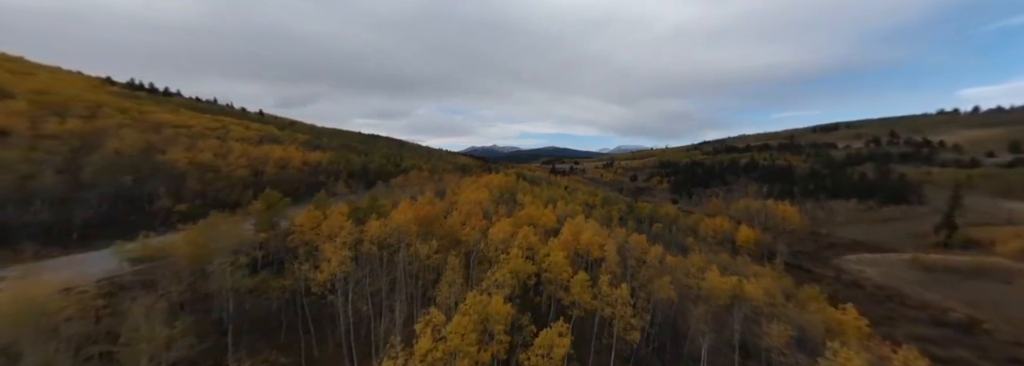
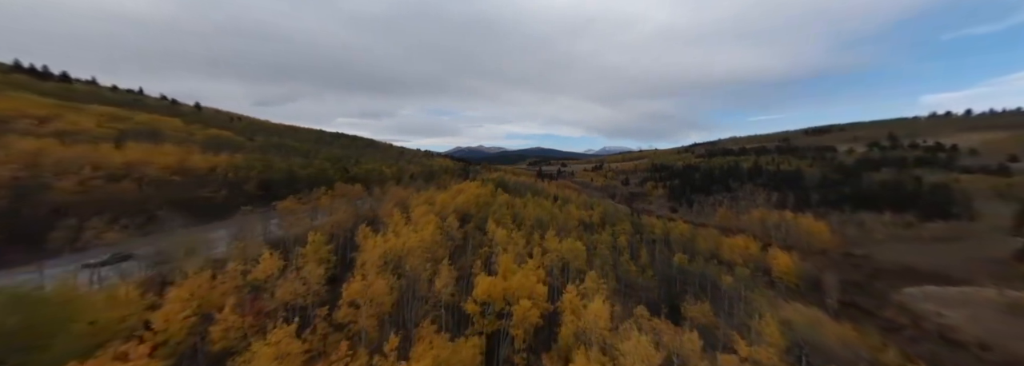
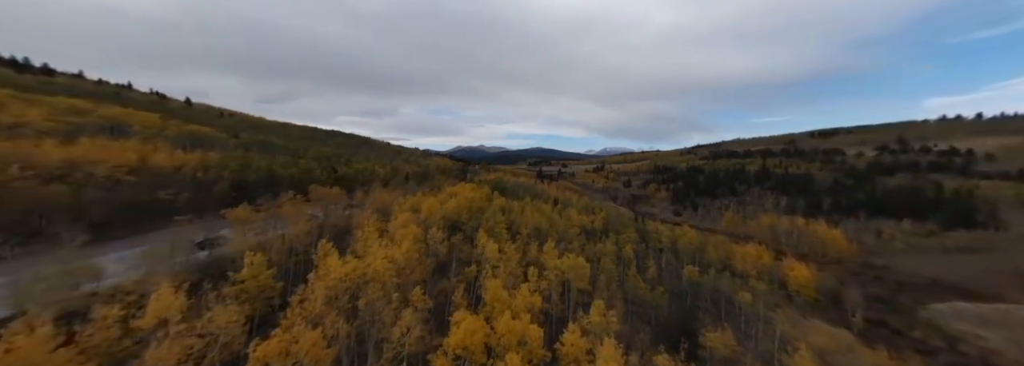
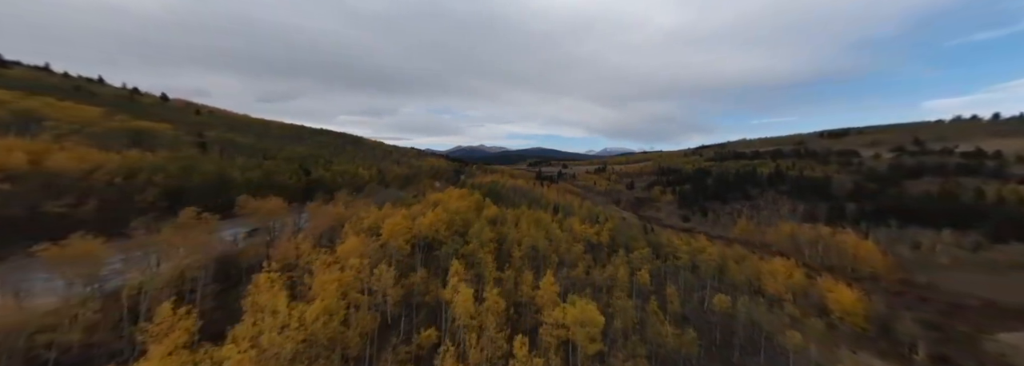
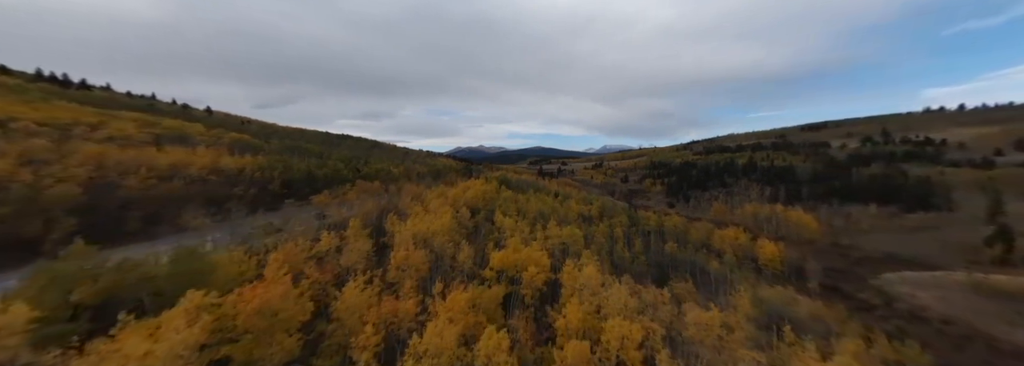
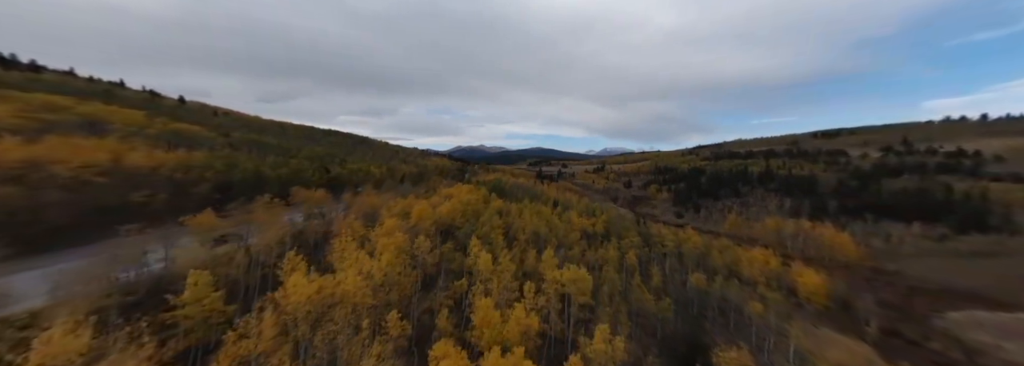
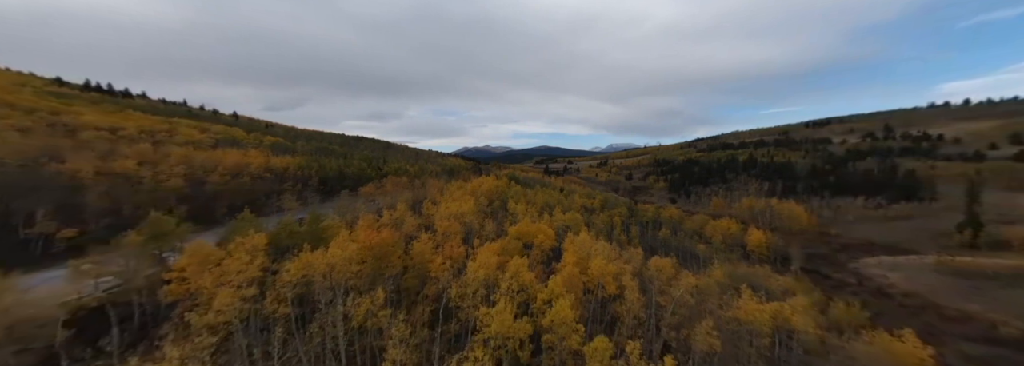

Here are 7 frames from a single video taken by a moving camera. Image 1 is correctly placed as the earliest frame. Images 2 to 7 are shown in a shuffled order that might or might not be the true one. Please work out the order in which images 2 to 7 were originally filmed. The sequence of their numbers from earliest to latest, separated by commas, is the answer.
7, 5, 2, 3, 6, 4
